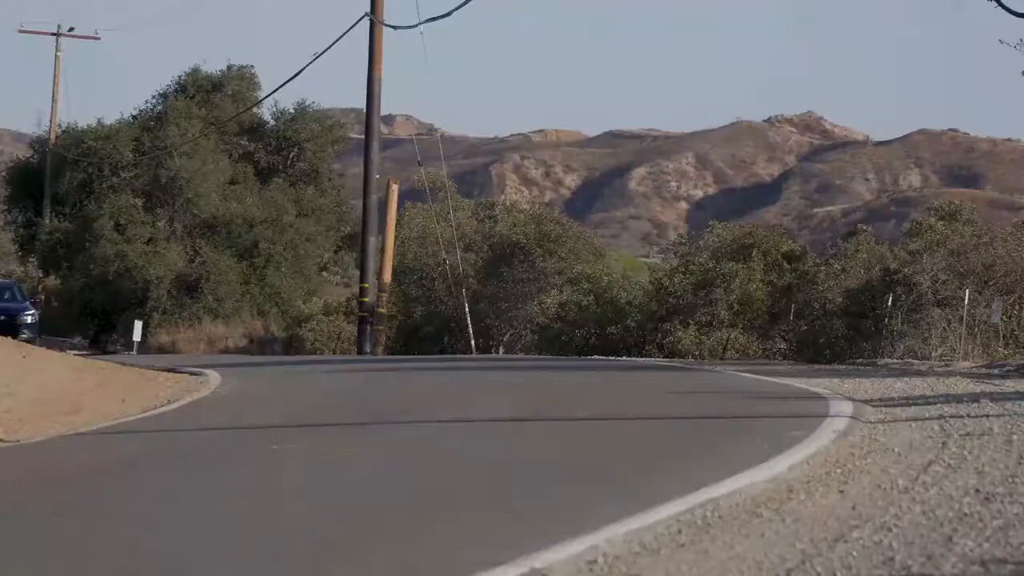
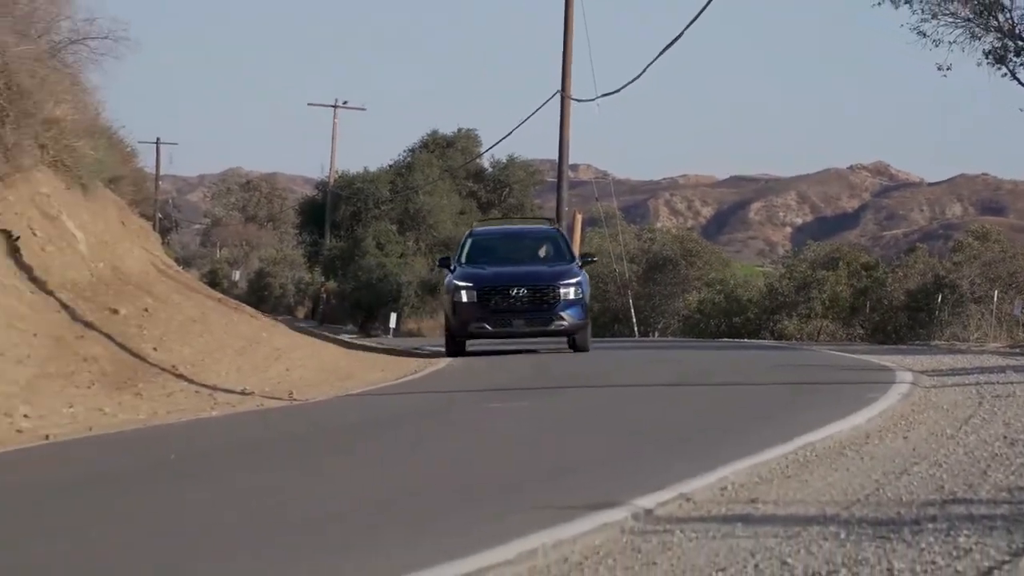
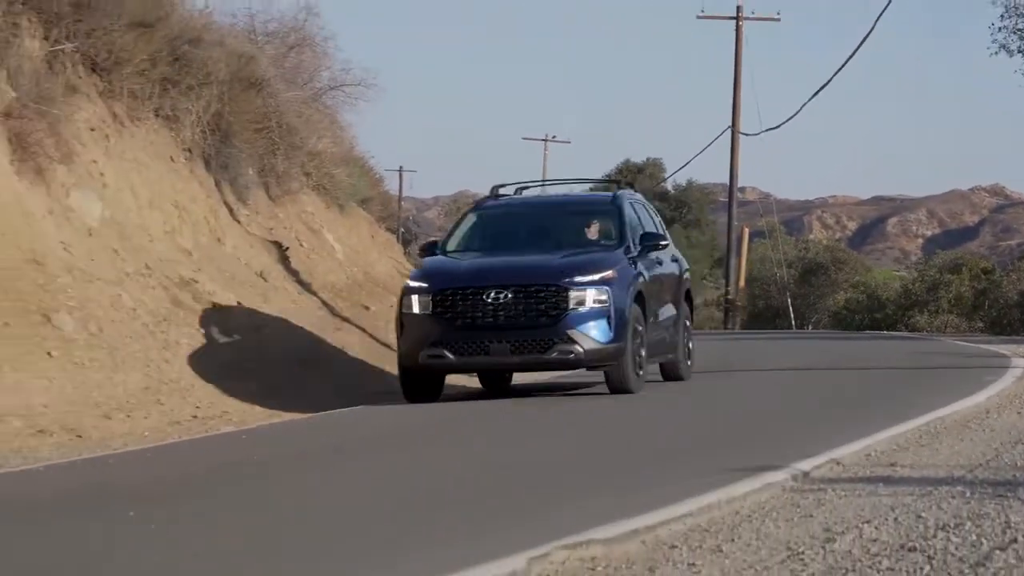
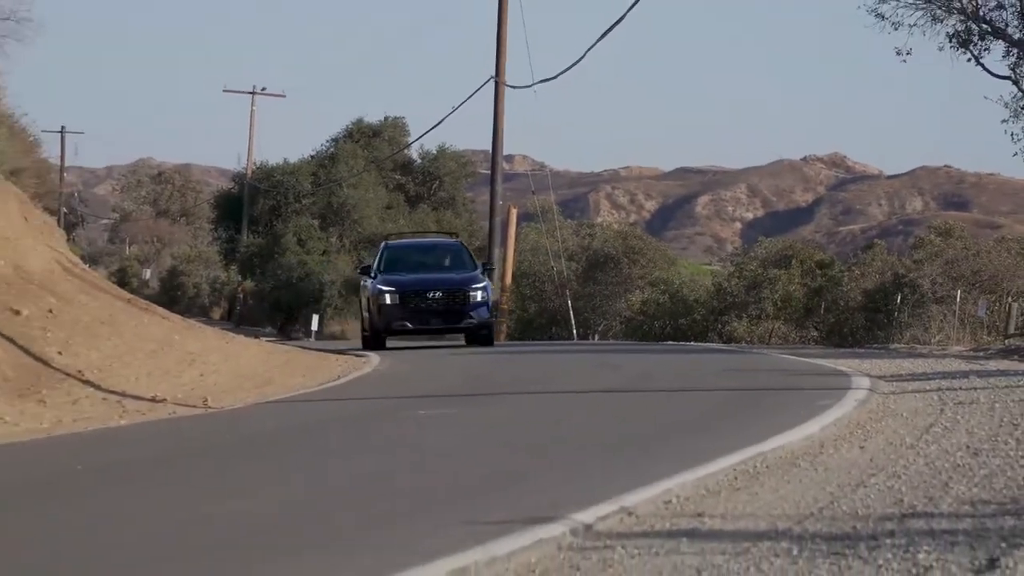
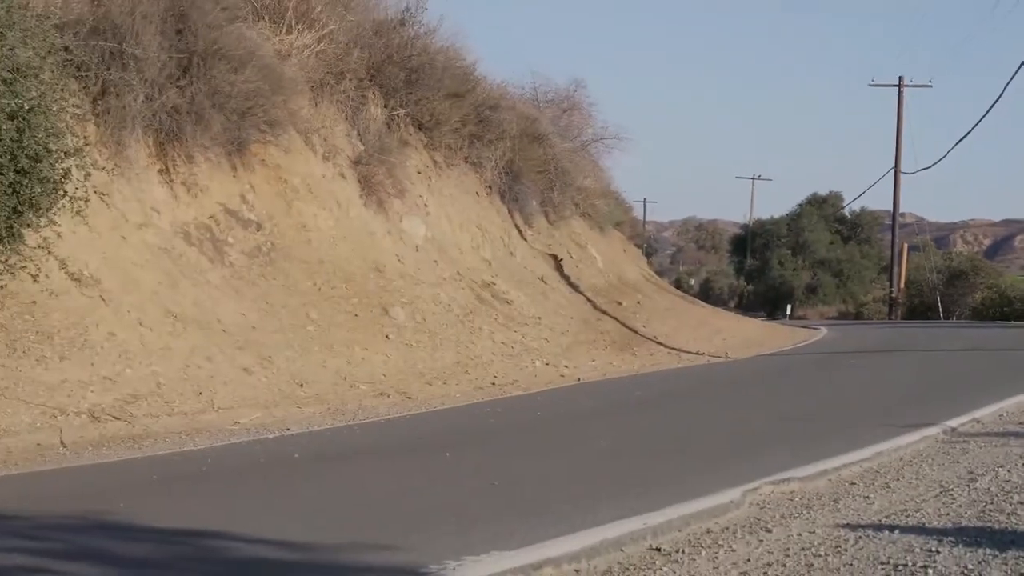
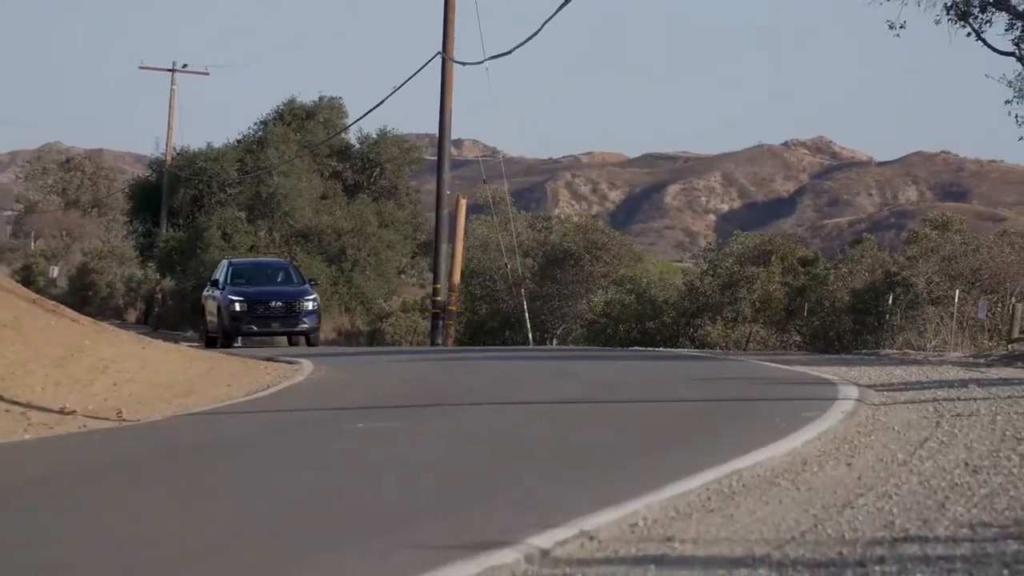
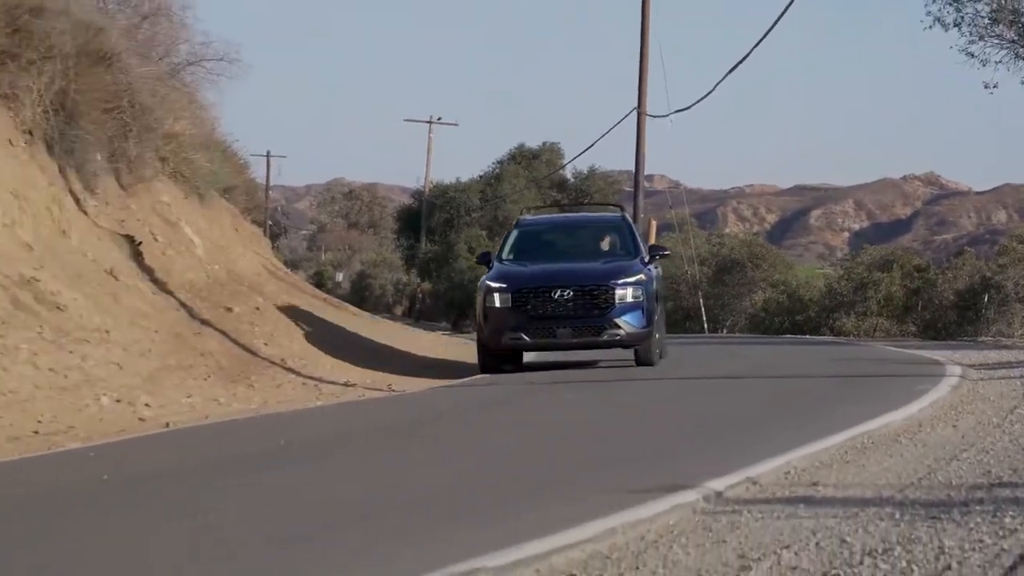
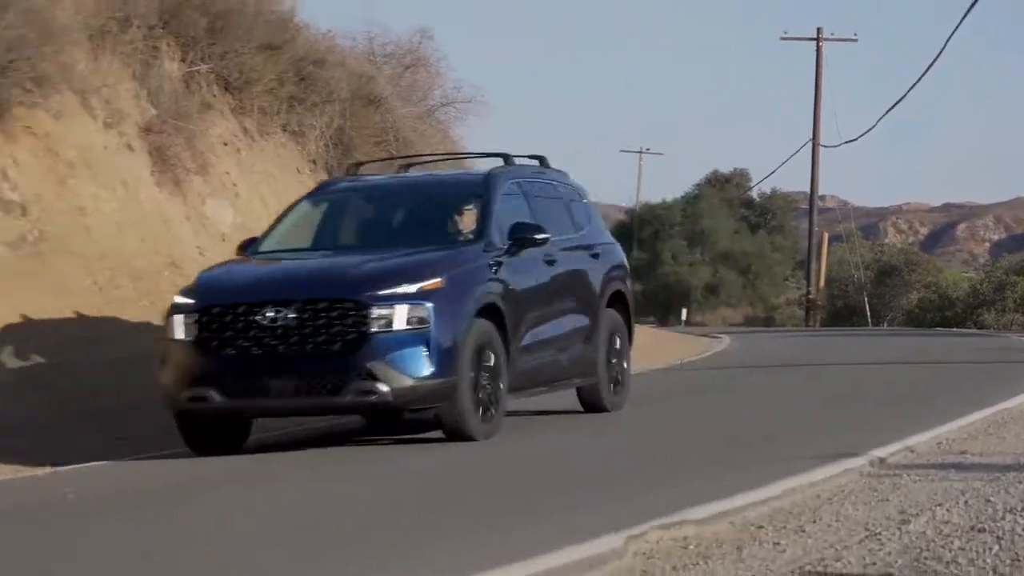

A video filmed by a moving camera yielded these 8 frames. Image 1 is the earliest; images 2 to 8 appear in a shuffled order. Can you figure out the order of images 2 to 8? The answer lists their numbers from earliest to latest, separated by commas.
6, 4, 2, 7, 3, 8, 5
